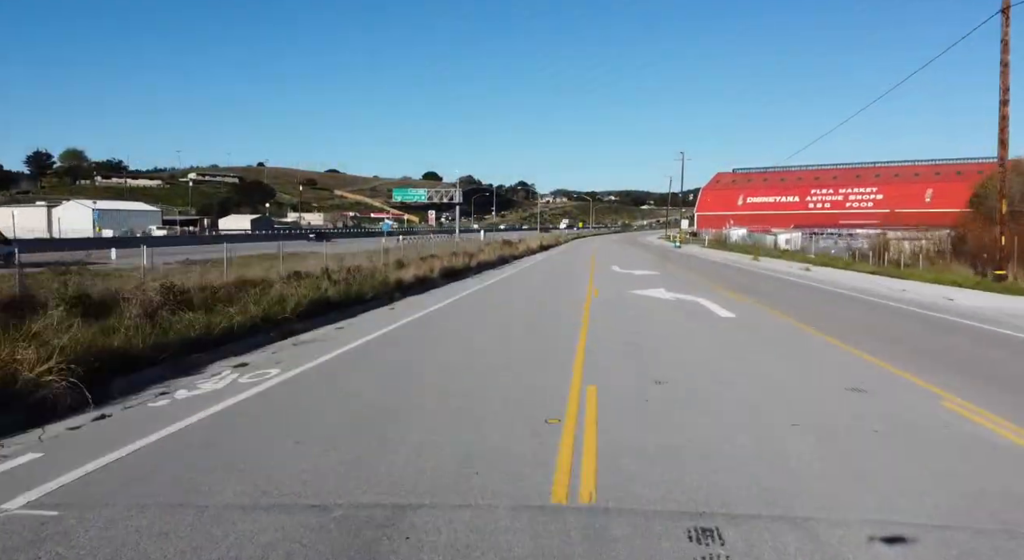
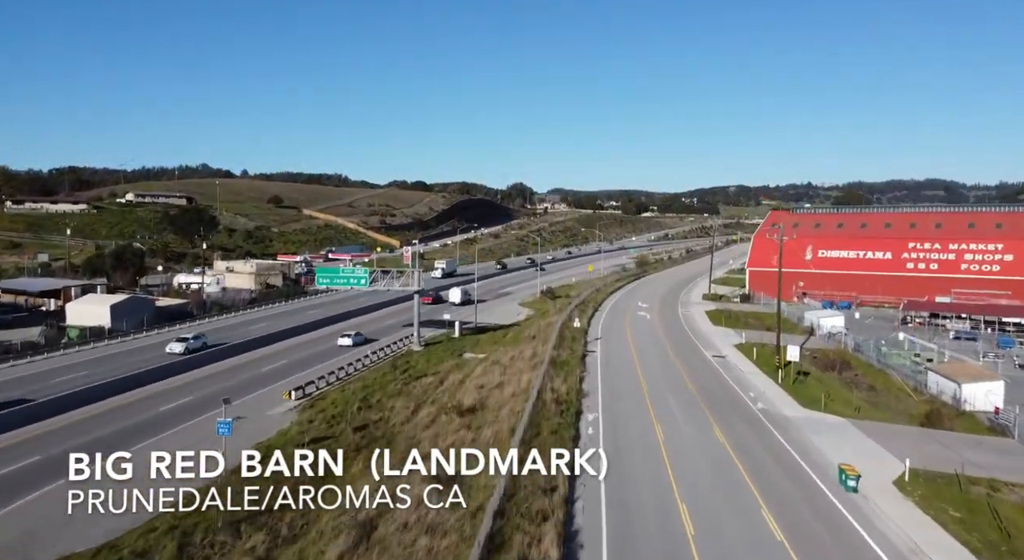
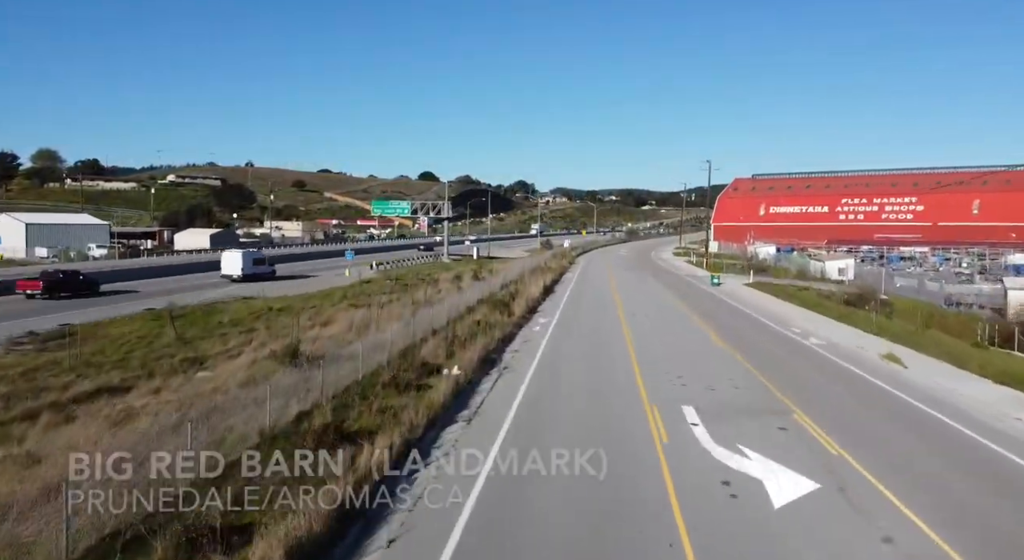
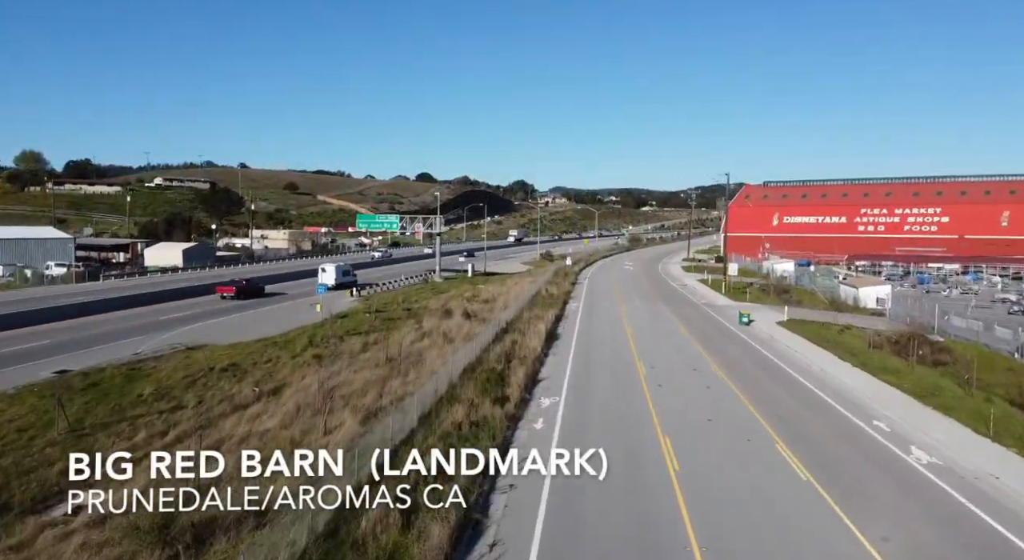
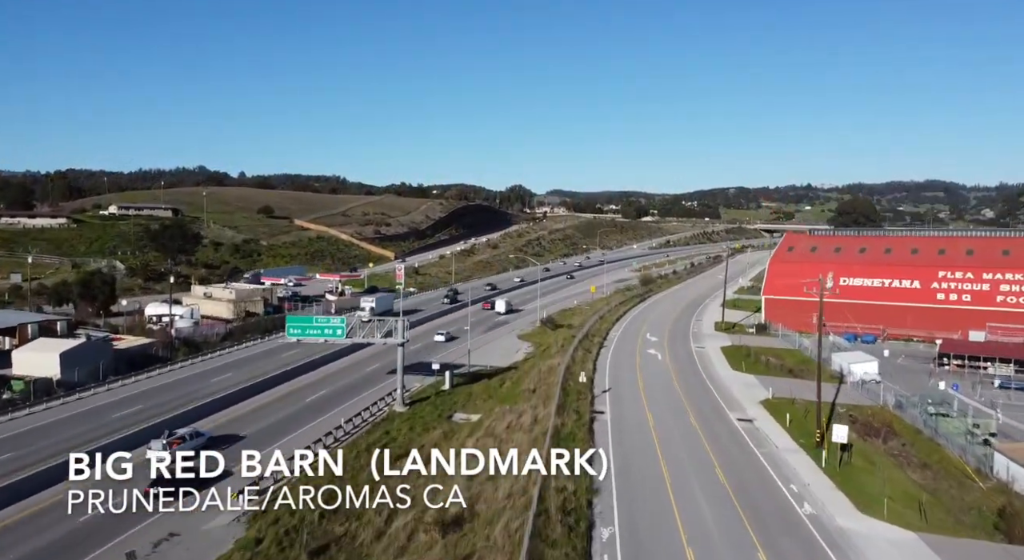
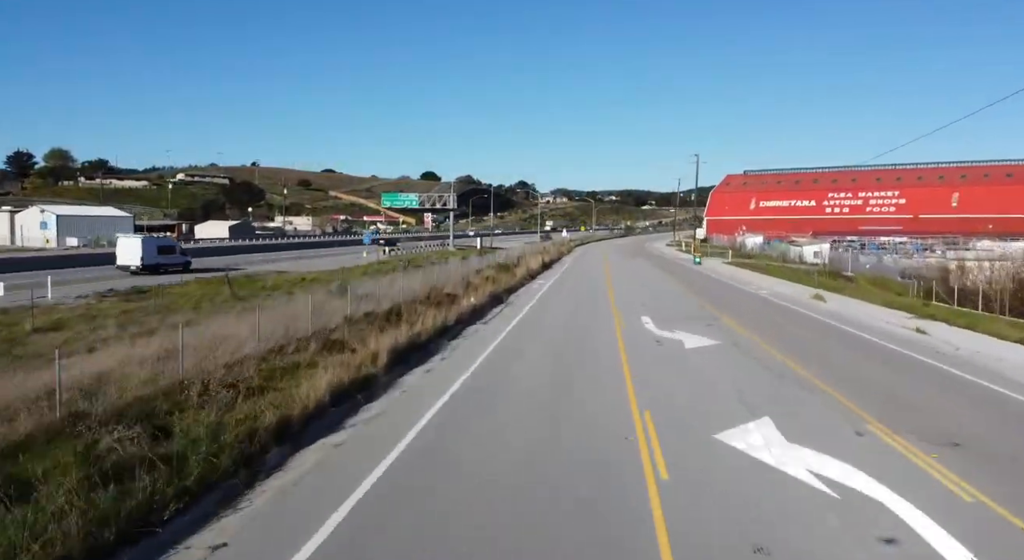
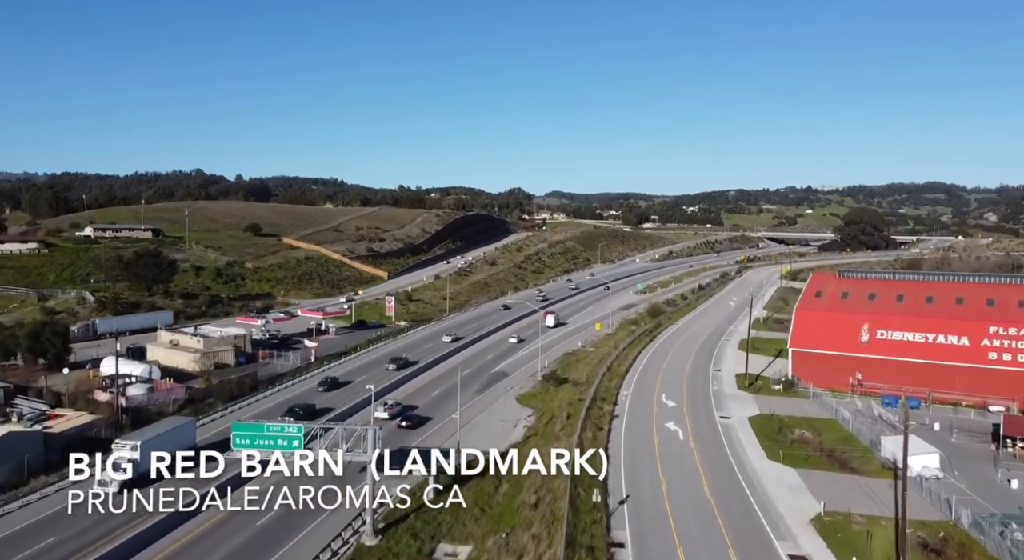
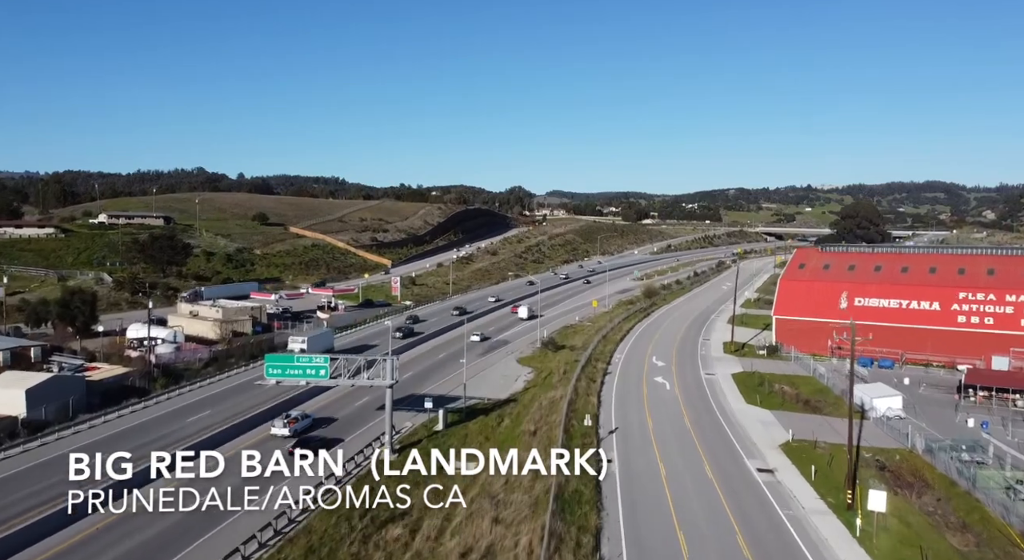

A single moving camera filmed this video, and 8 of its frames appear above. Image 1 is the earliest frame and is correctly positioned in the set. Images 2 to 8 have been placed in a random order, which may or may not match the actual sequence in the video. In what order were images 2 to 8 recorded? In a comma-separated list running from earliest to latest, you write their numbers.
6, 3, 4, 2, 5, 8, 7
